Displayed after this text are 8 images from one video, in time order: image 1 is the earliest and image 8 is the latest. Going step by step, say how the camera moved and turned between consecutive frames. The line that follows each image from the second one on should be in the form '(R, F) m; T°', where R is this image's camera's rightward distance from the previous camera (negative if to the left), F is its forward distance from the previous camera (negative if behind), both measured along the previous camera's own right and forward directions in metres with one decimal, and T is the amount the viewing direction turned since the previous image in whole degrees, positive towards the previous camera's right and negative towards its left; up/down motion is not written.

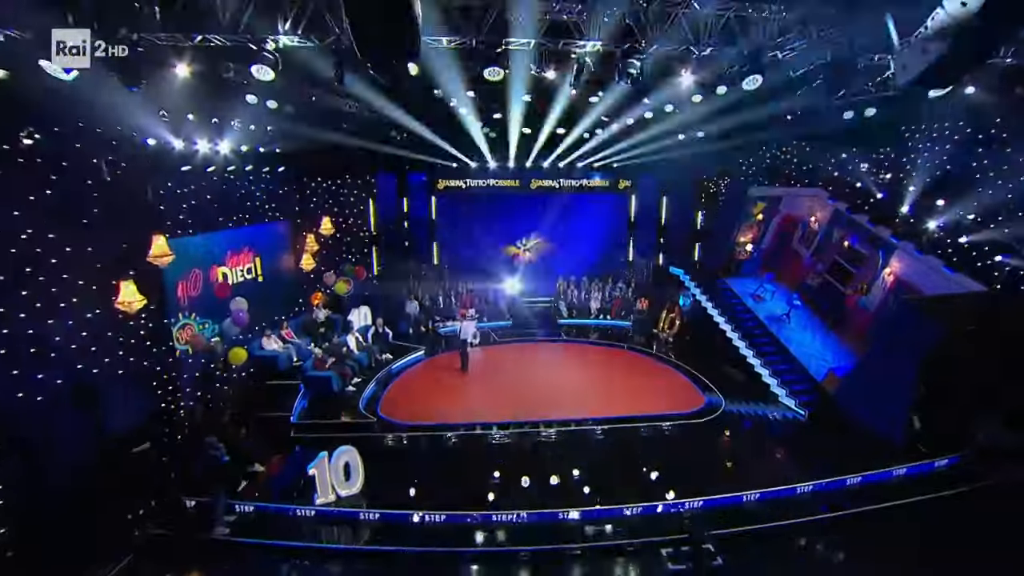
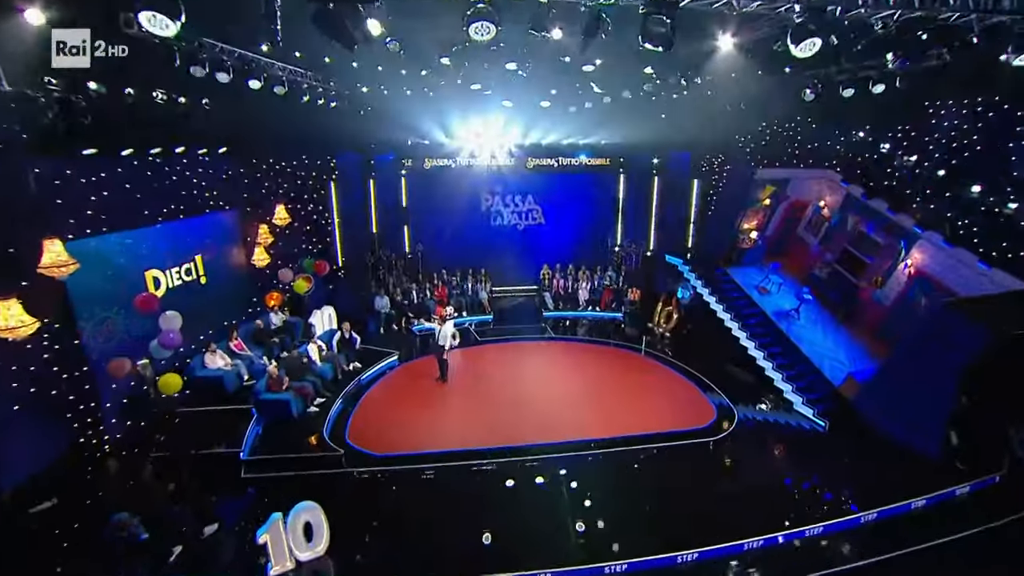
(-0.2, +1.1) m; +3°
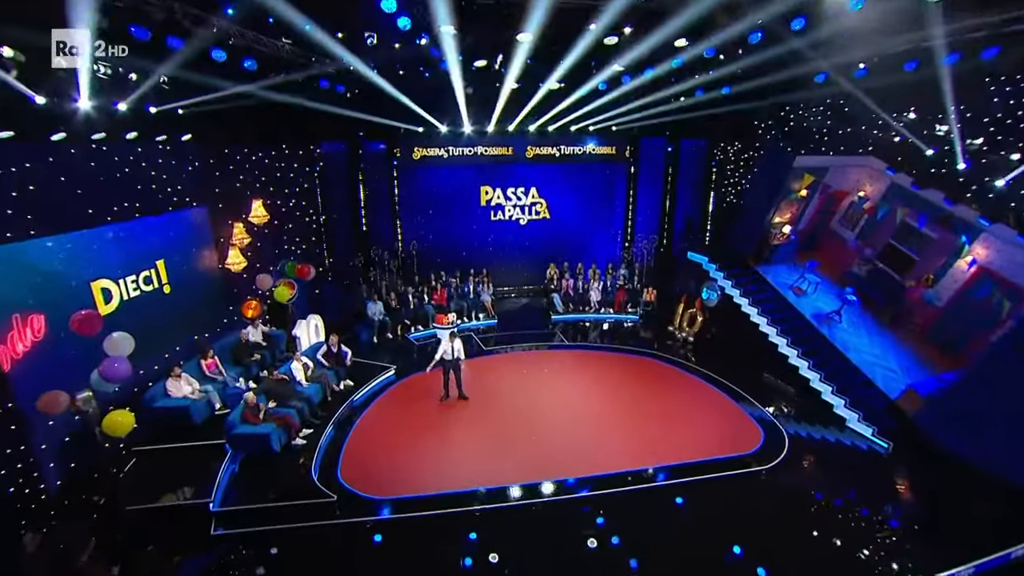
(-0.4, +1.0) m; +1°
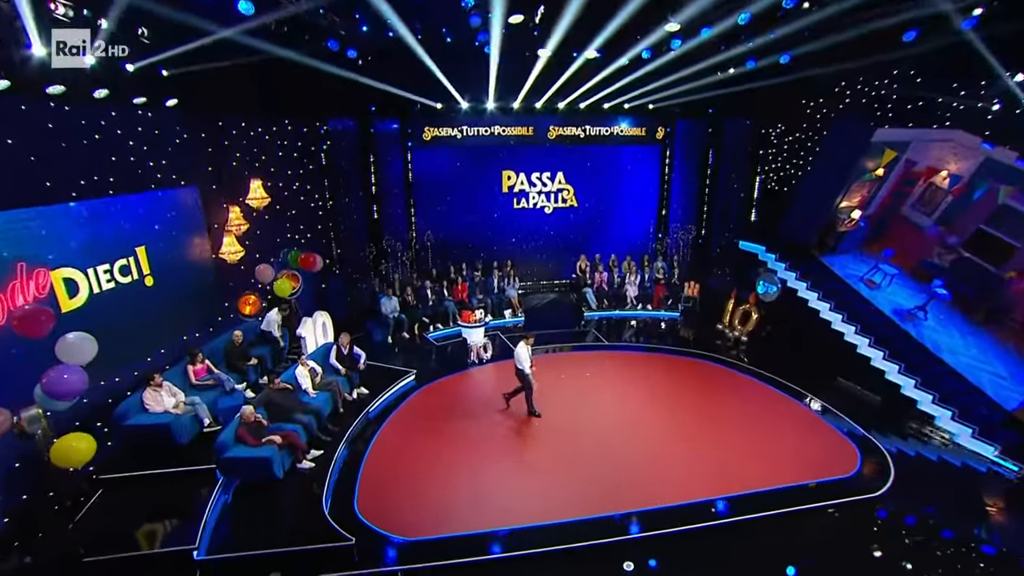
(-0.5, +1.1) m; 0°
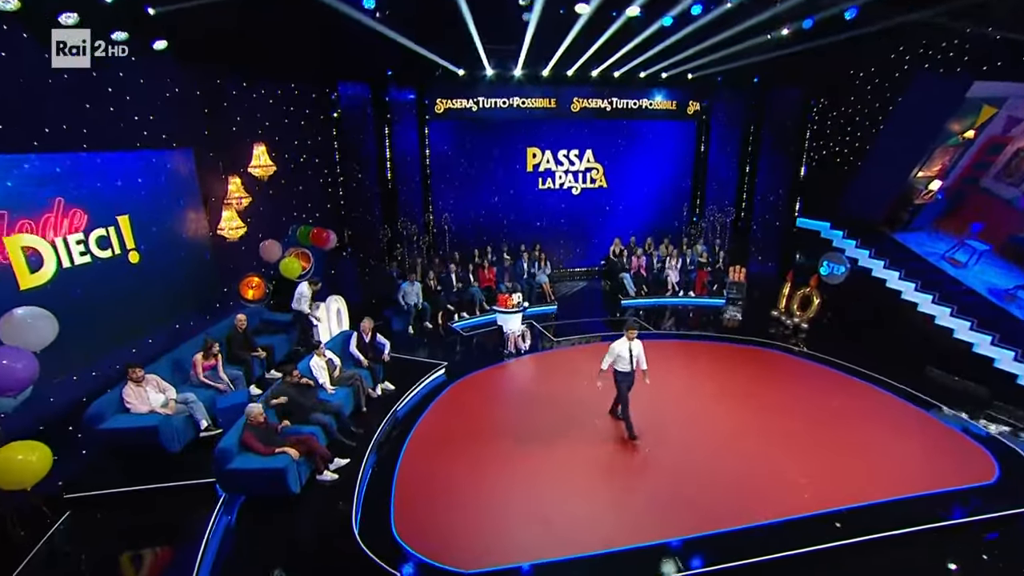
(-0.6, +0.9) m; 0°
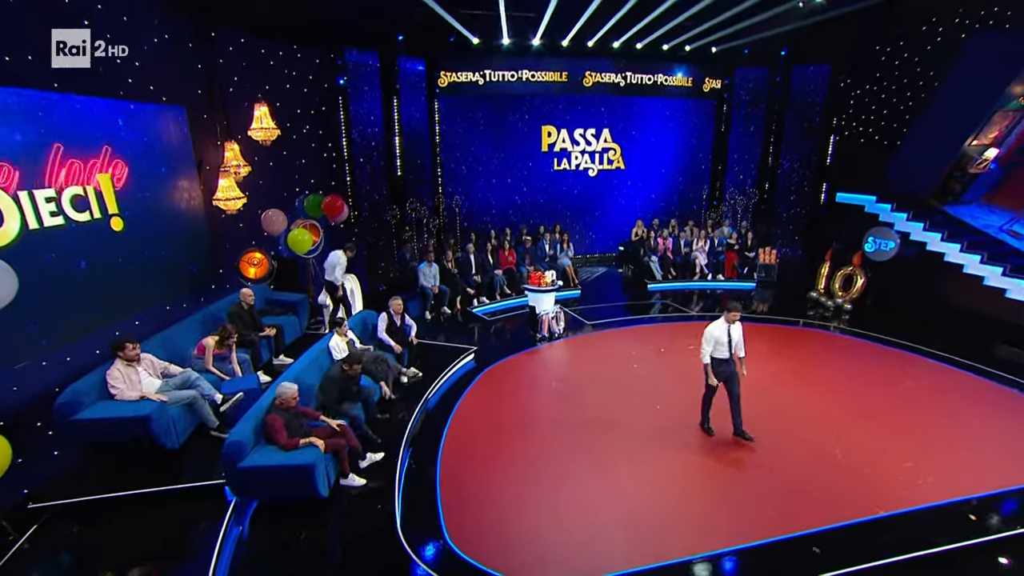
(-0.6, +0.7) m; +1°
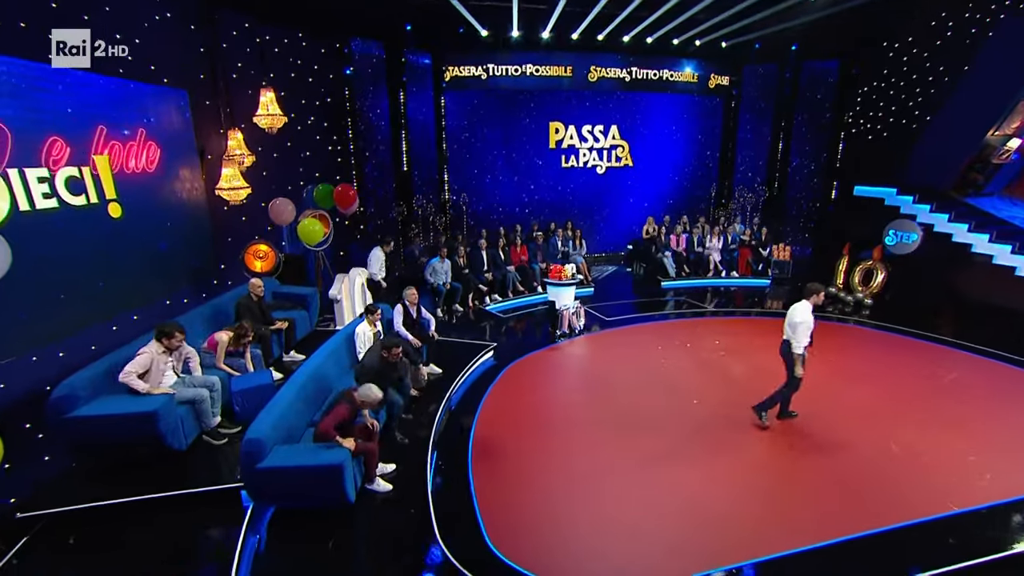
(-0.3, +0.3) m; +1°
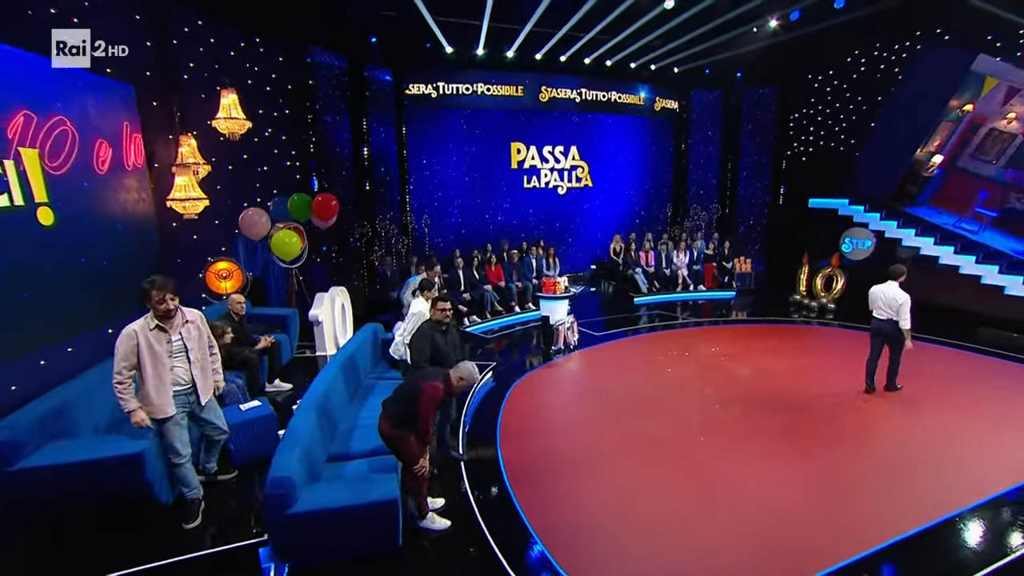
(-0.6, +0.4) m; +8°
